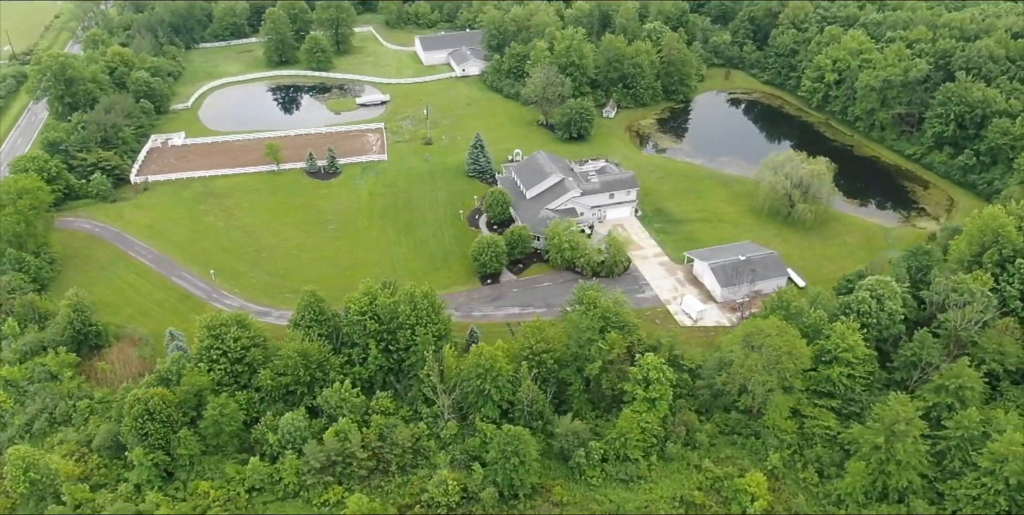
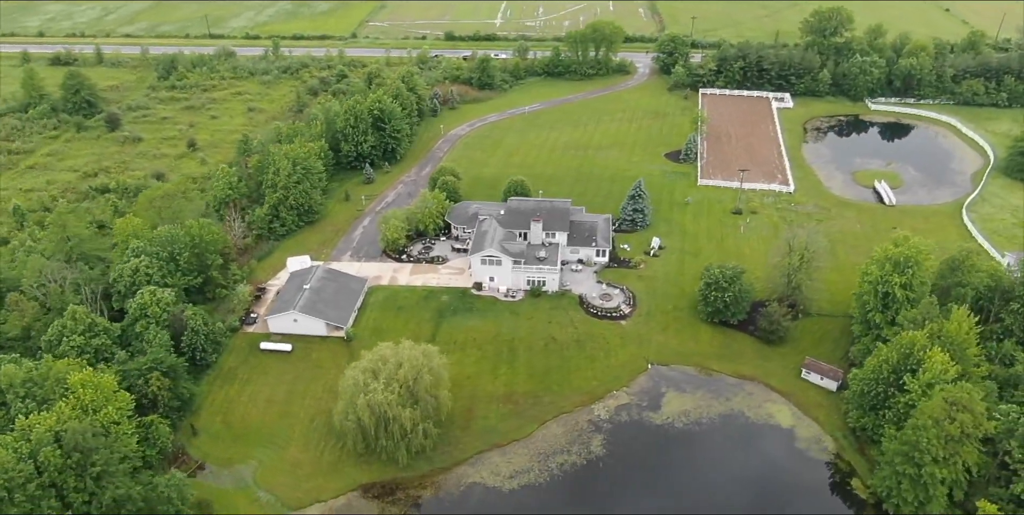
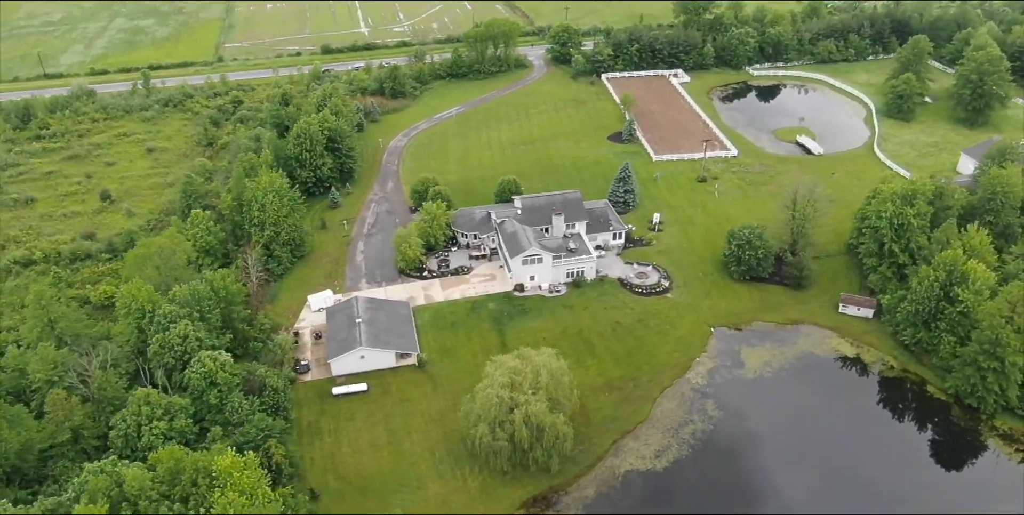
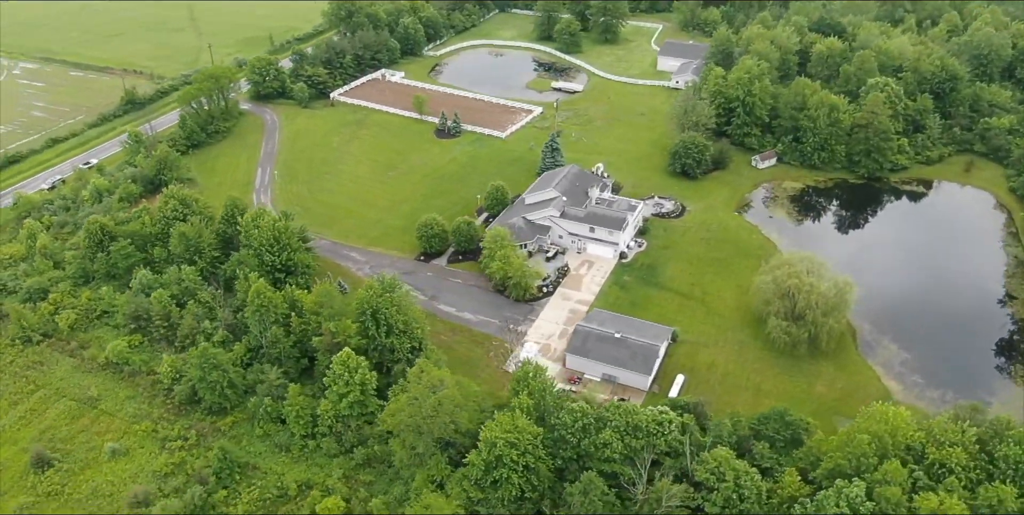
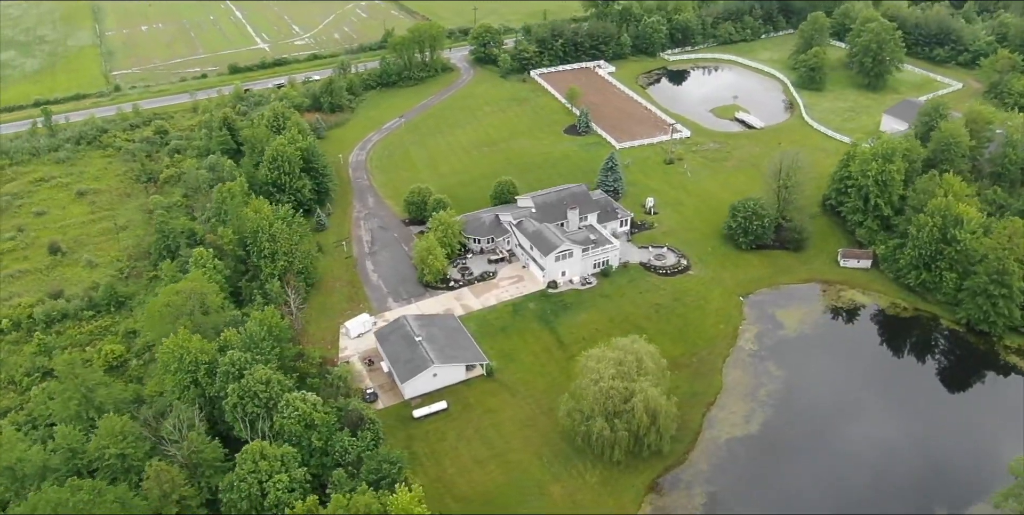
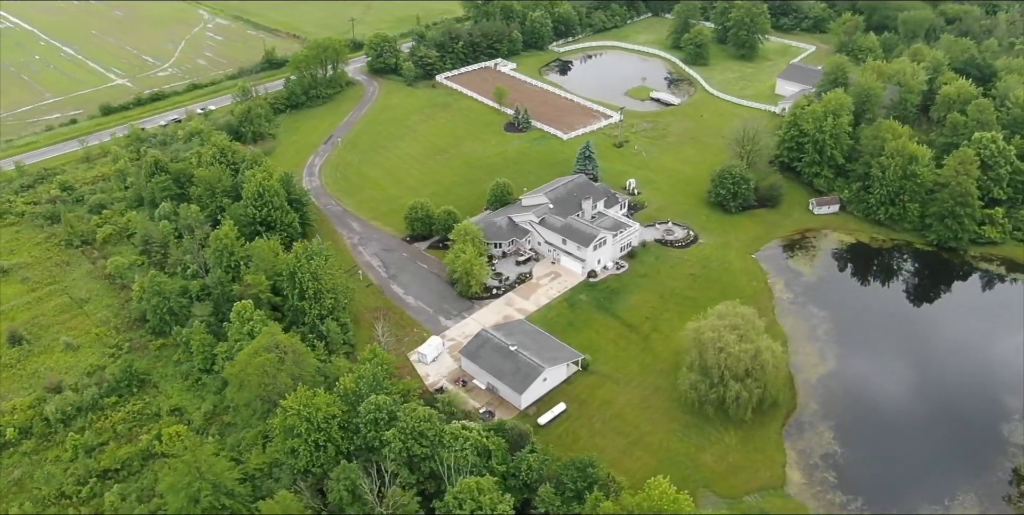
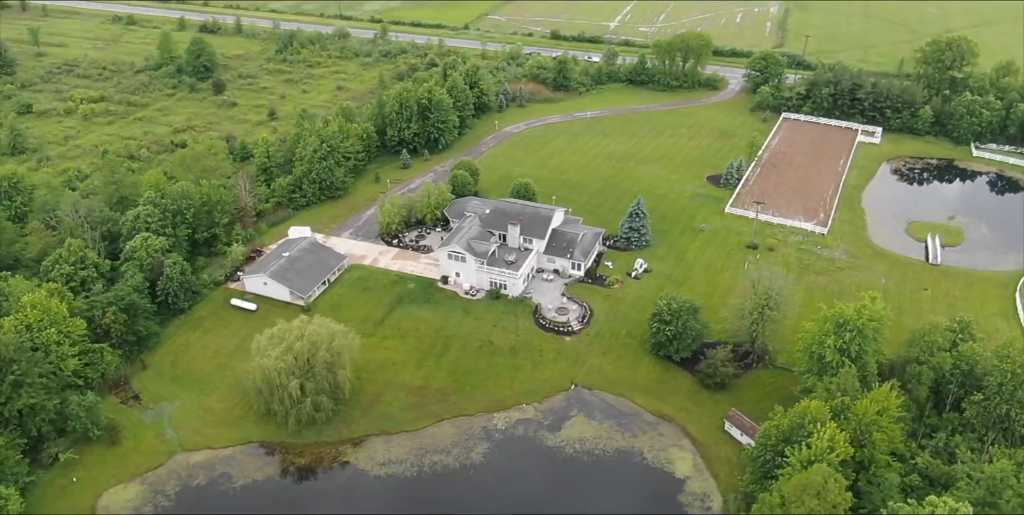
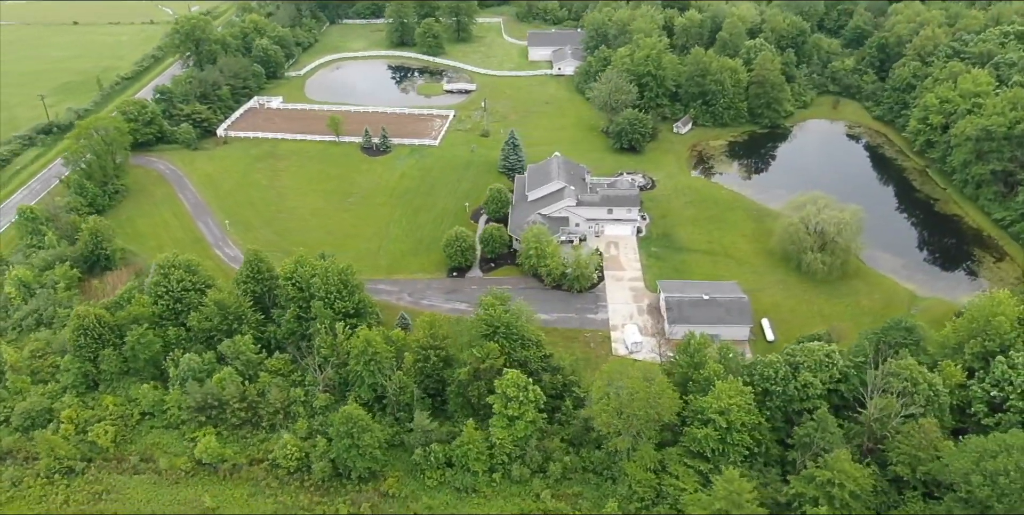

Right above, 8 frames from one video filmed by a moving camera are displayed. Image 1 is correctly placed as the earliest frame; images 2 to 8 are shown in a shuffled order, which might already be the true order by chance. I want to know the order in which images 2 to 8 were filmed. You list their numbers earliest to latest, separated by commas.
8, 4, 6, 5, 3, 2, 7
